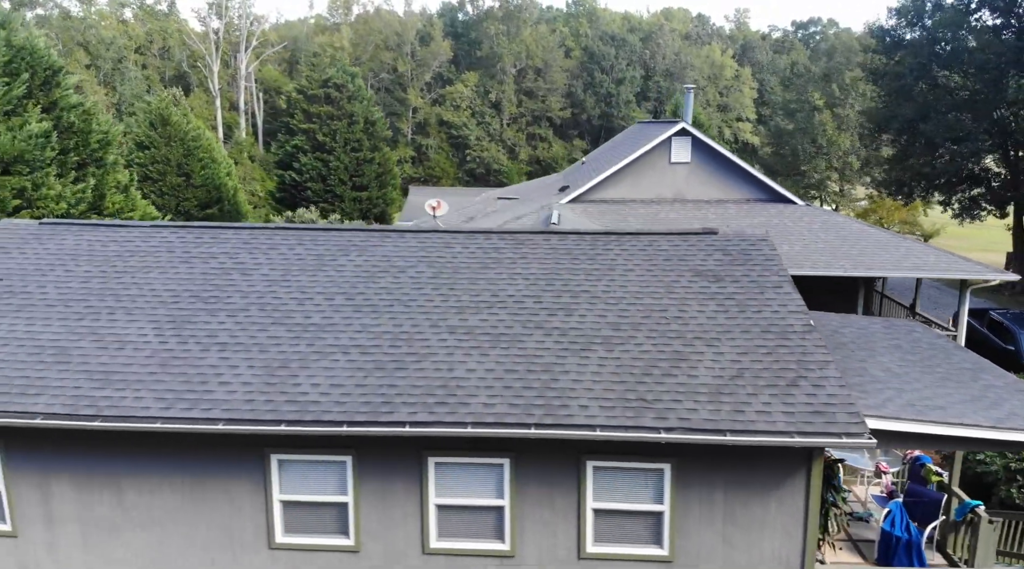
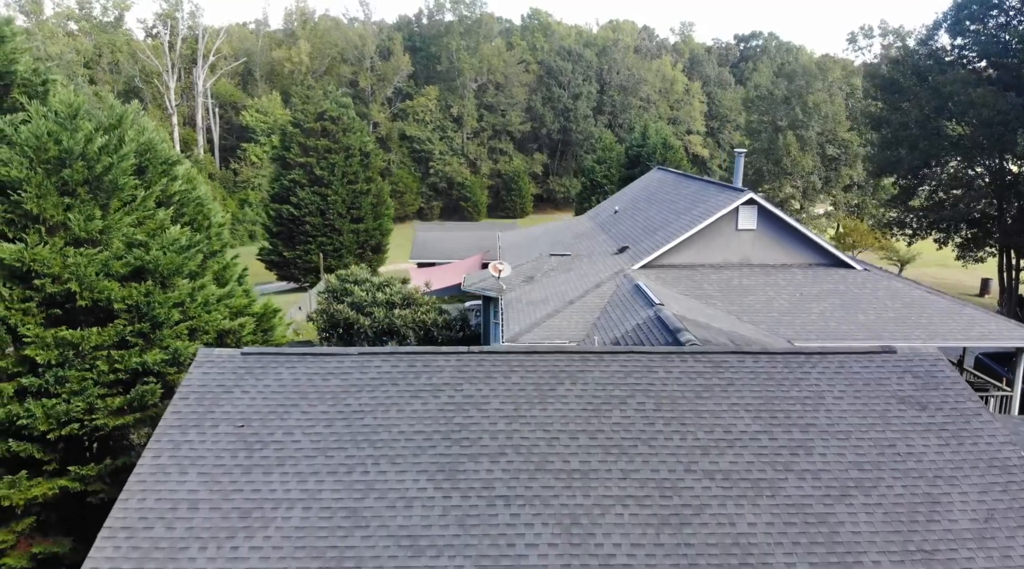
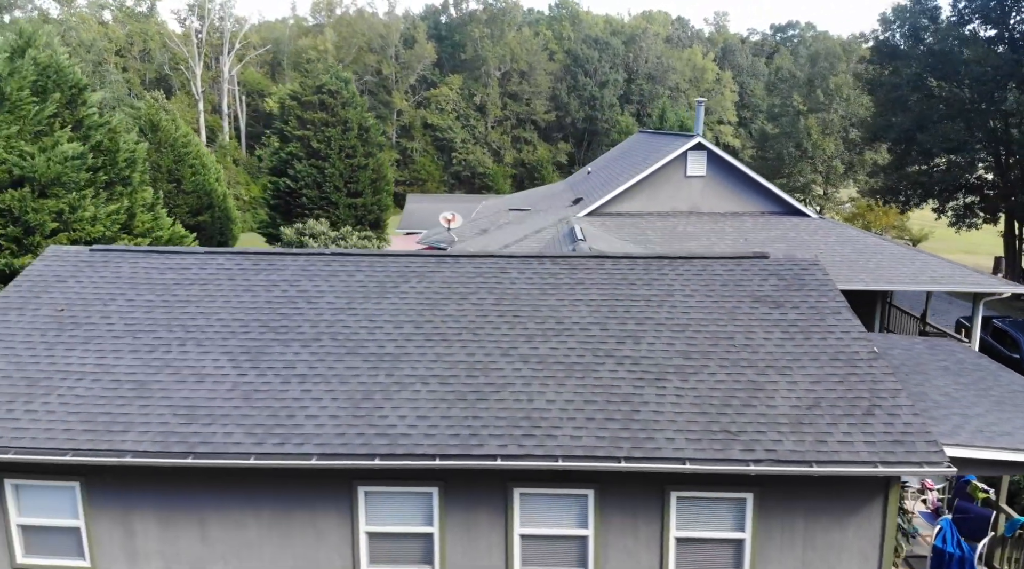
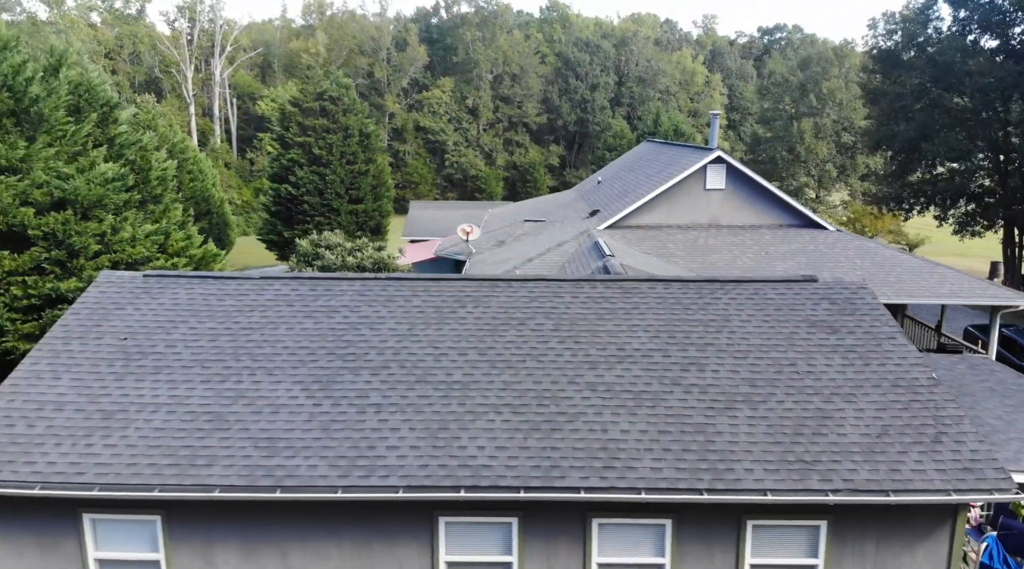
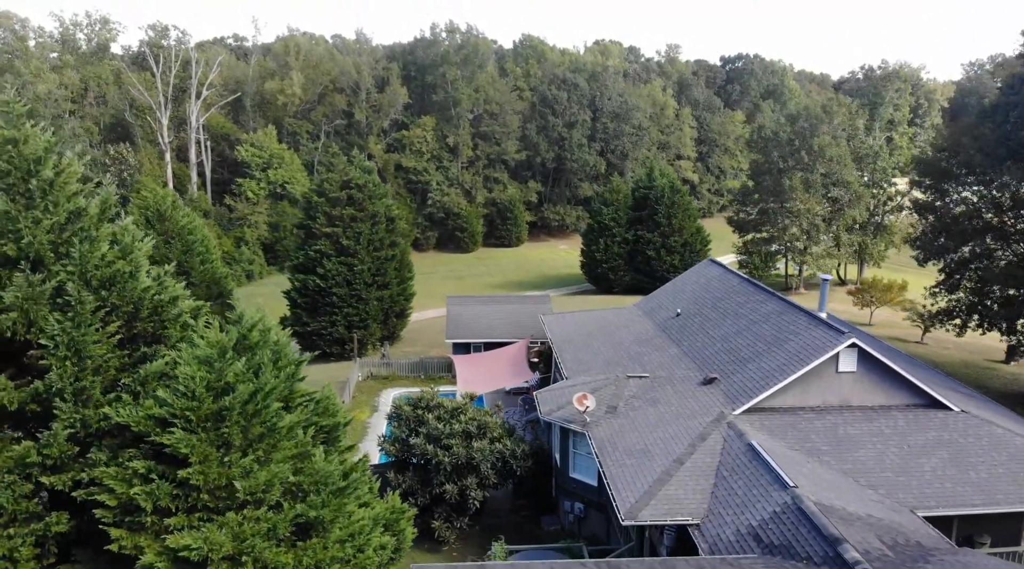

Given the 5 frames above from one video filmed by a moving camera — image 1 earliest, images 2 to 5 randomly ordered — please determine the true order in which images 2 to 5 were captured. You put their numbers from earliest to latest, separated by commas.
3, 4, 2, 5
